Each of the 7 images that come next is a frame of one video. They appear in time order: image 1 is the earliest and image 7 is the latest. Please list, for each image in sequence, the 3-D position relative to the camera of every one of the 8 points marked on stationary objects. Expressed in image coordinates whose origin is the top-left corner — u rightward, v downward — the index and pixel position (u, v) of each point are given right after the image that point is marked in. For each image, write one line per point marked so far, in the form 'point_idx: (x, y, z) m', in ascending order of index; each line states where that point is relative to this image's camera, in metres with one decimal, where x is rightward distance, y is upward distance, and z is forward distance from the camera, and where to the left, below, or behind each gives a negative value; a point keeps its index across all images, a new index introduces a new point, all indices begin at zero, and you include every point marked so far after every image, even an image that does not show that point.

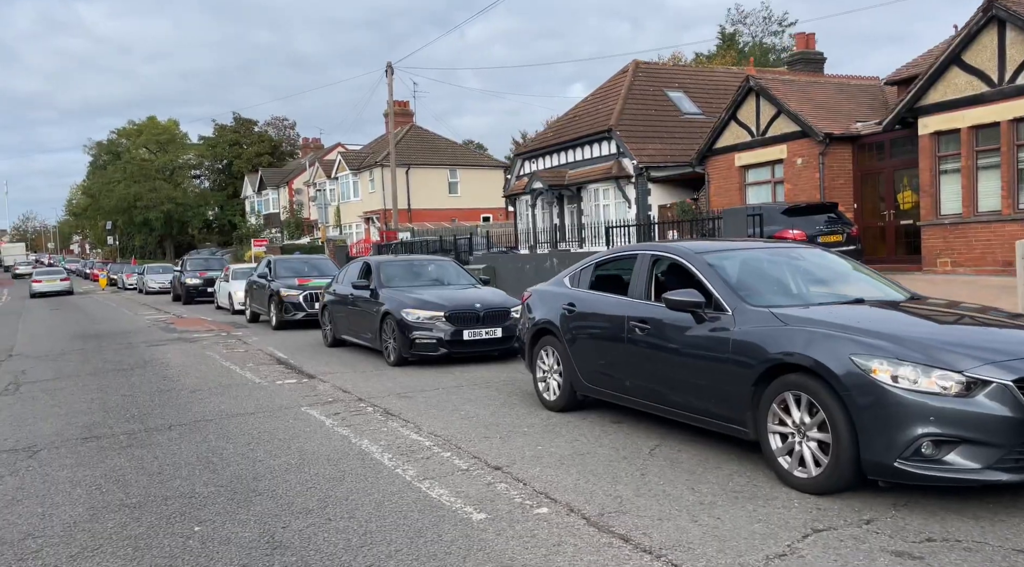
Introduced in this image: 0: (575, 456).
0: (+0.4, -1.0, +4.6) m
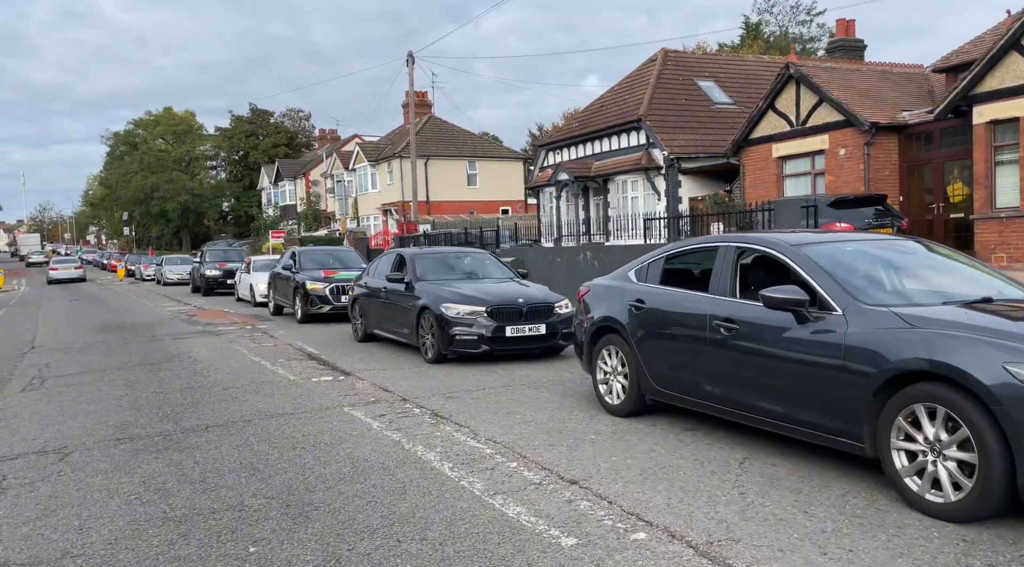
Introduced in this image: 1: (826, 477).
0: (+0.8, -1.0, +4.2) m
1: (+1.5, -0.9, +3.8) m
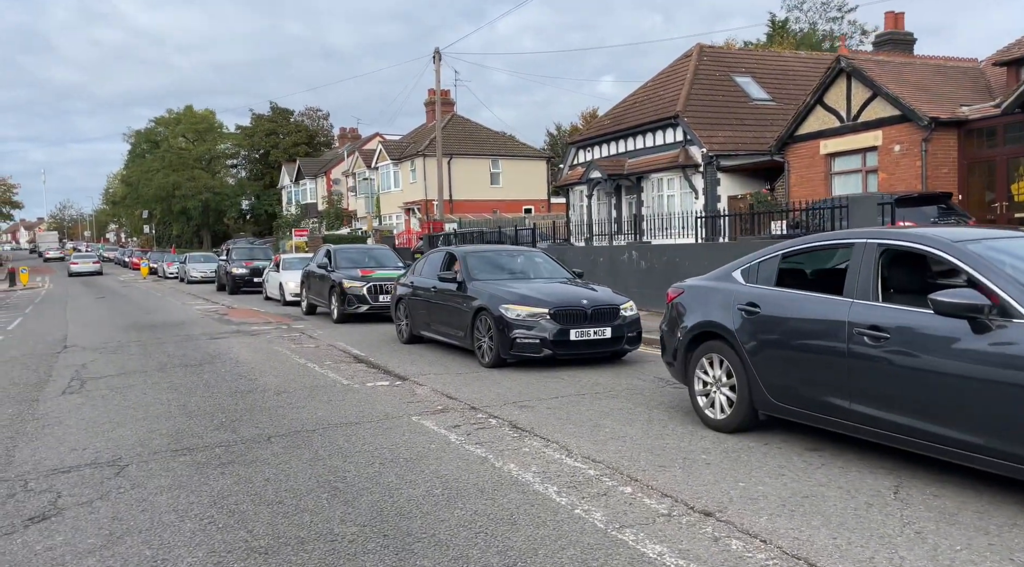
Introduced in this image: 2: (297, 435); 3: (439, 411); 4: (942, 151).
0: (+1.3, -1.0, +3.7) m
1: (+2.0, -0.9, +3.3) m
2: (-1.5, -1.1, +5.7) m
3: (-0.6, -1.0, +6.3) m
4: (+8.1, +2.5, +15.3) m
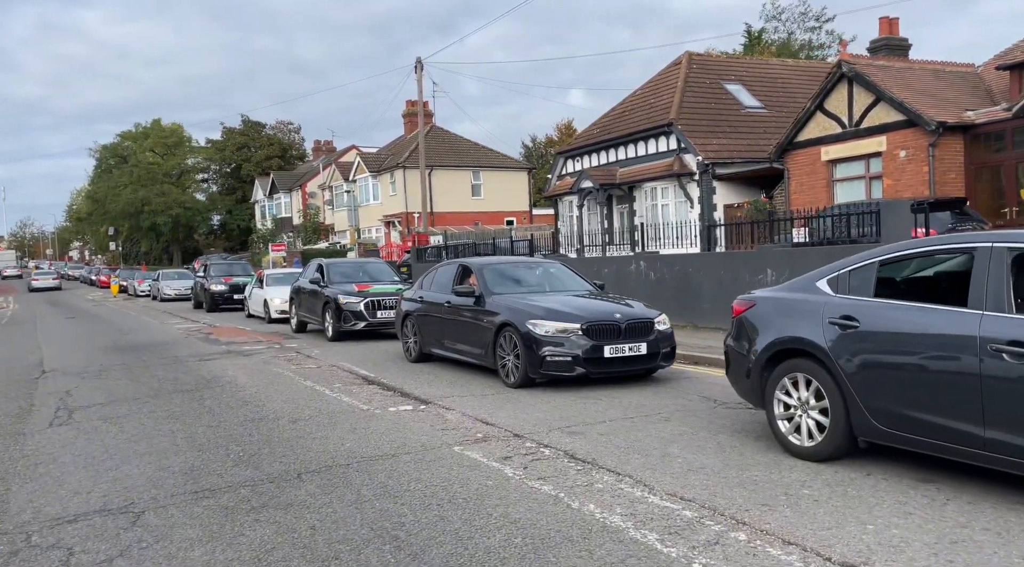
0: (+1.7, -1.0, +3.2) m
1: (+2.5, -1.0, +2.9) m
2: (-1.2, -1.2, +5.1) m
3: (-0.2, -1.1, +5.8) m
4: (+8.1, +2.4, +15.1) m
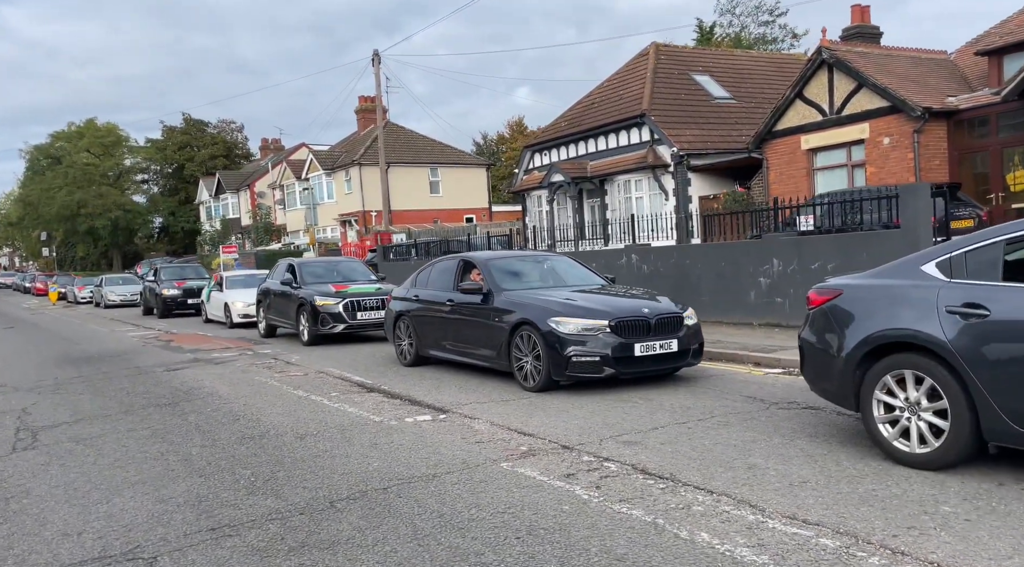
0: (+2.2, -1.0, +2.7) m
1: (+3.0, -0.9, +2.4) m
2: (-0.8, -1.2, +4.5) m
3: (+0.1, -1.1, +5.1) m
4: (+7.7, +2.6, +14.9) m
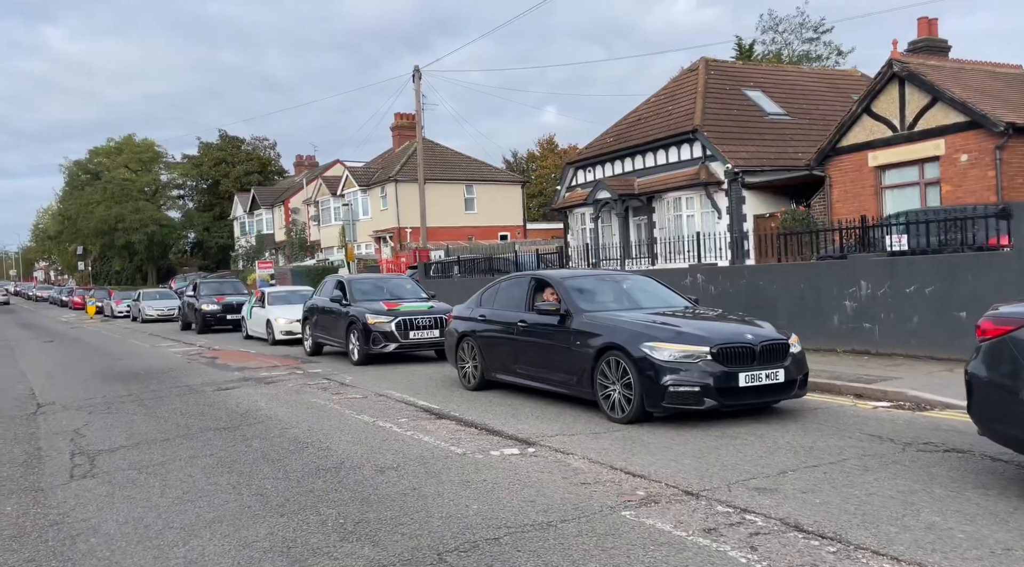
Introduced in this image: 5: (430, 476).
0: (+2.8, -1.1, +2.1) m
1: (+3.5, -1.0, +1.7) m
2: (-0.2, -1.3, +3.9) m
3: (+0.8, -1.2, +4.5) m
4: (+8.8, +2.2, +14.1) m
5: (-0.6, -1.3, +5.5) m
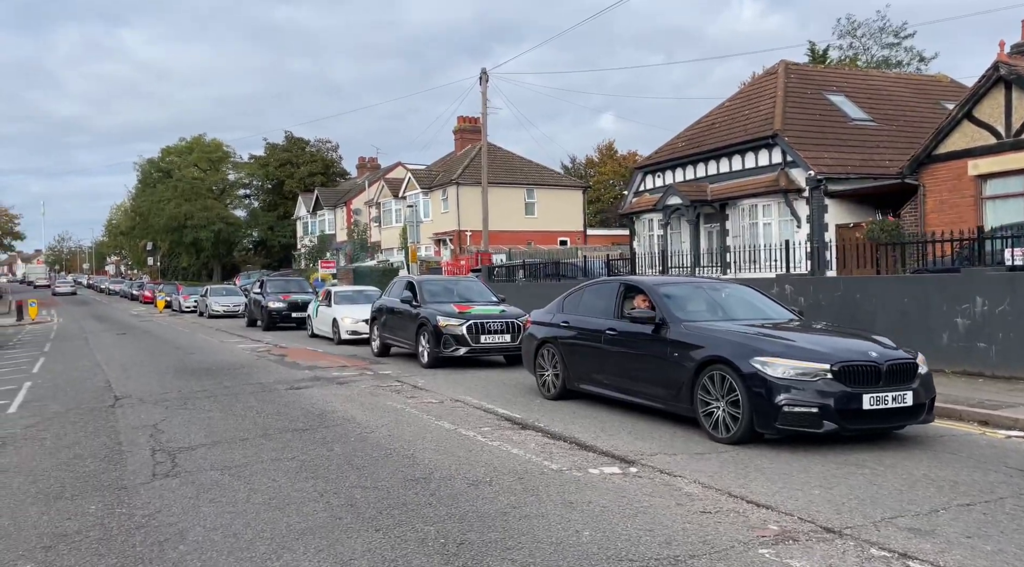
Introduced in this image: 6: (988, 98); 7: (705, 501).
0: (+3.2, -1.2, +1.4) m
1: (+3.9, -1.1, +1.0) m
2: (+0.4, -1.3, +3.5) m
3: (+1.3, -1.3, +4.0) m
4: (+10.1, +1.8, +13.1) m
5: (+0.1, -1.3, +5.1) m
6: (+8.8, +3.4, +15.1) m
7: (+1.2, -1.3, +4.8) m
